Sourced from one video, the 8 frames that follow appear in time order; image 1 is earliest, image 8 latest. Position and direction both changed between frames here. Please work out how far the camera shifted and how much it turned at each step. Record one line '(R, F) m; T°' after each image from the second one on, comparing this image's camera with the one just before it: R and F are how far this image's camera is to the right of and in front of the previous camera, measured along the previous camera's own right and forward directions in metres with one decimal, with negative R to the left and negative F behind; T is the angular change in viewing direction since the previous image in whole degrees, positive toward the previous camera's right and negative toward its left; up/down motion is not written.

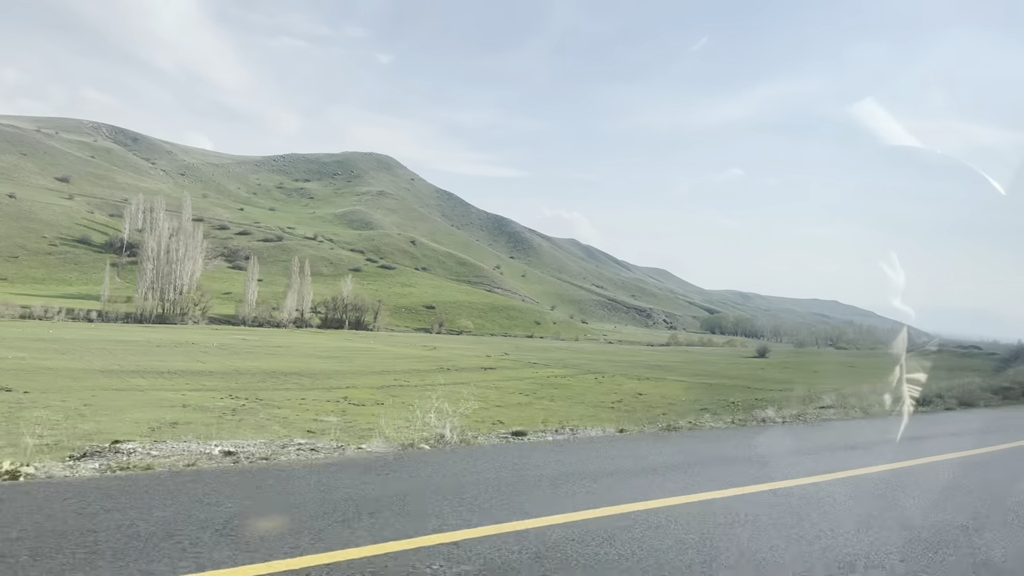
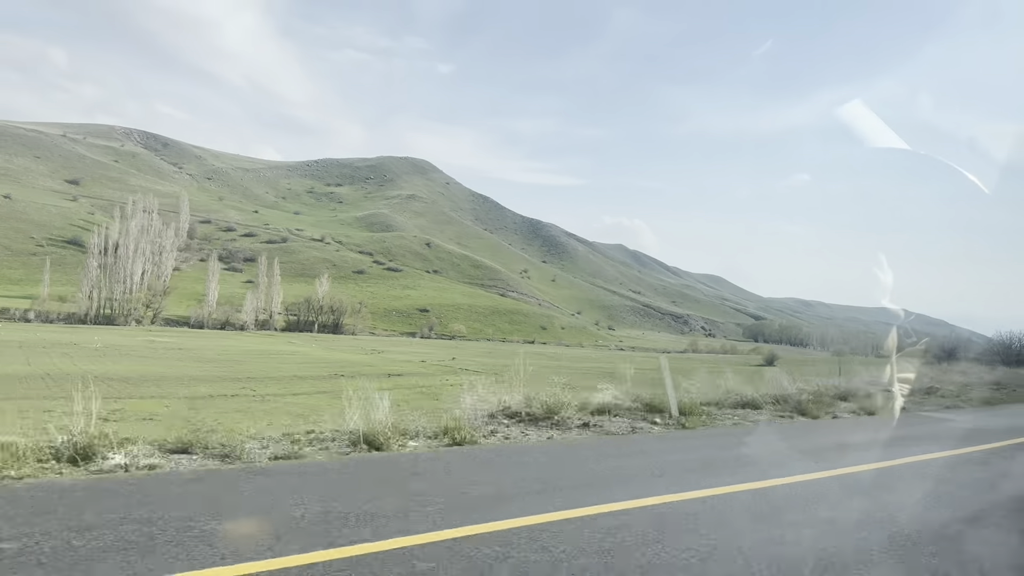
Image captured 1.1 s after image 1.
(+4.6, +4.0) m; -4°
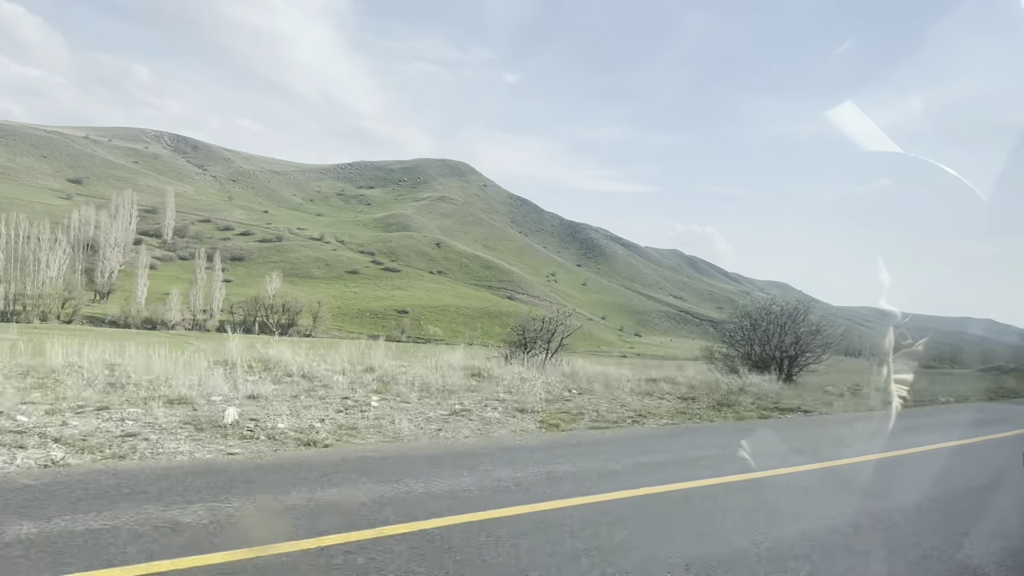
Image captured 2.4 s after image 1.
(+5.7, +5.4) m; -5°
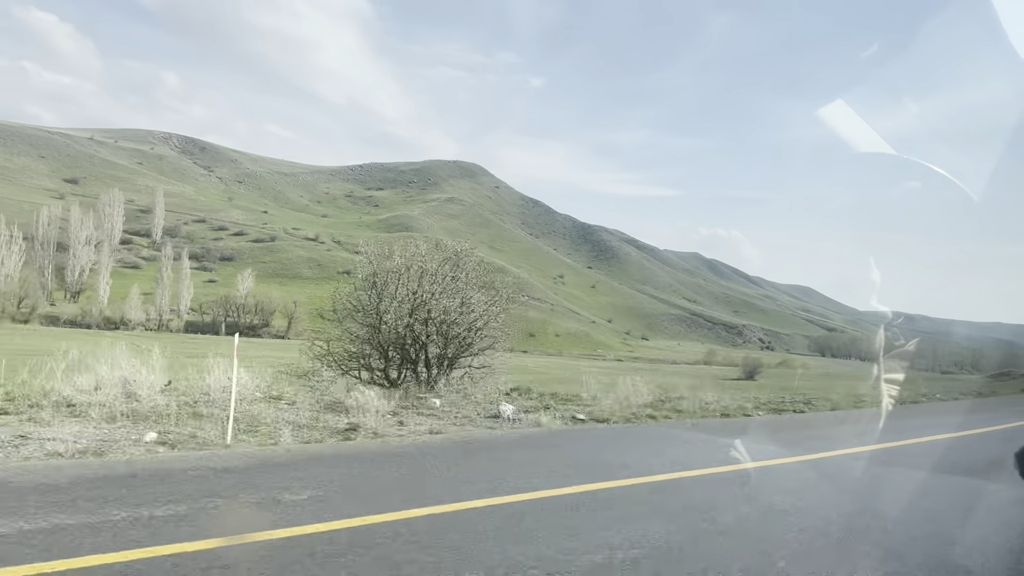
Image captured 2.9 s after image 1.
(+2.4, +2.2) m; -2°
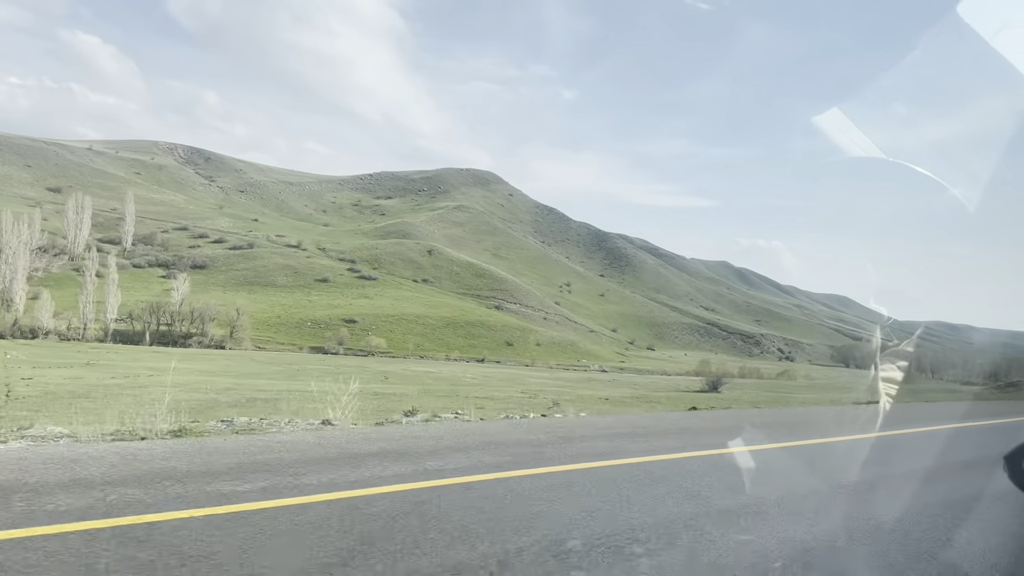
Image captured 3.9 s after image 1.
(+4.1, +4.0) m; -3°
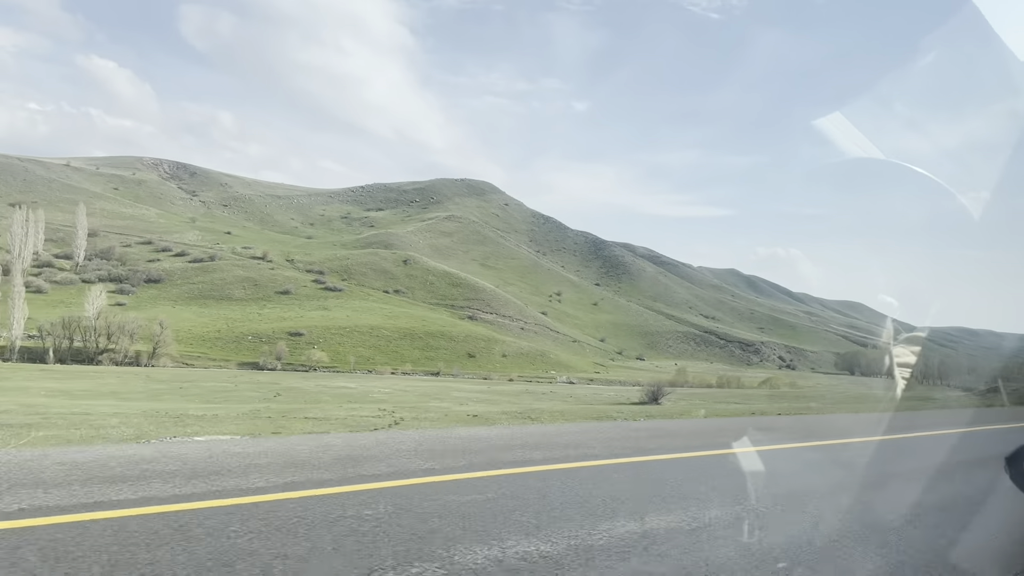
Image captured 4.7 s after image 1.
(+3.6, +3.4) m; -1°
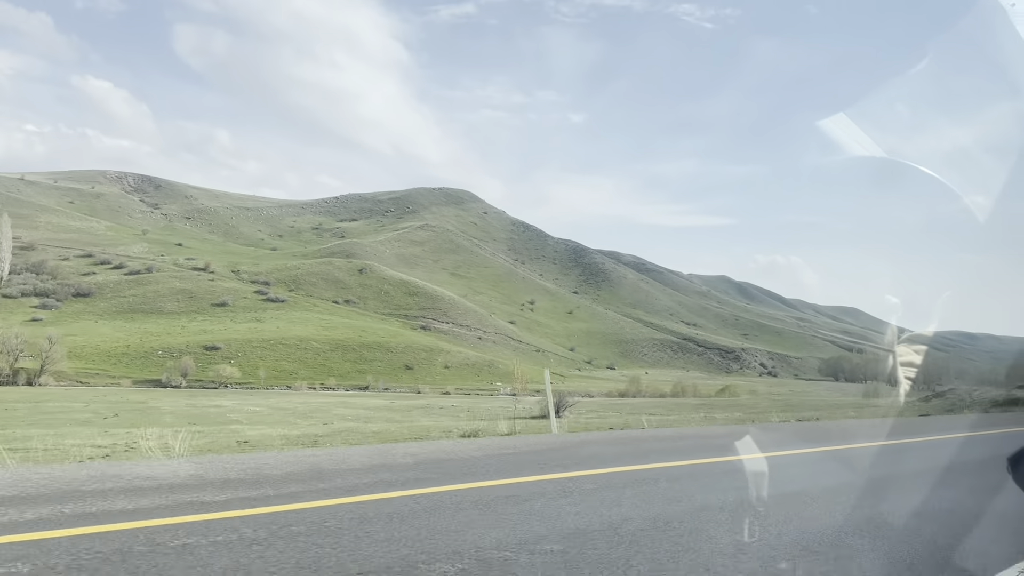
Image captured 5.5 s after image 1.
(+3.6, +3.4) m; 0°
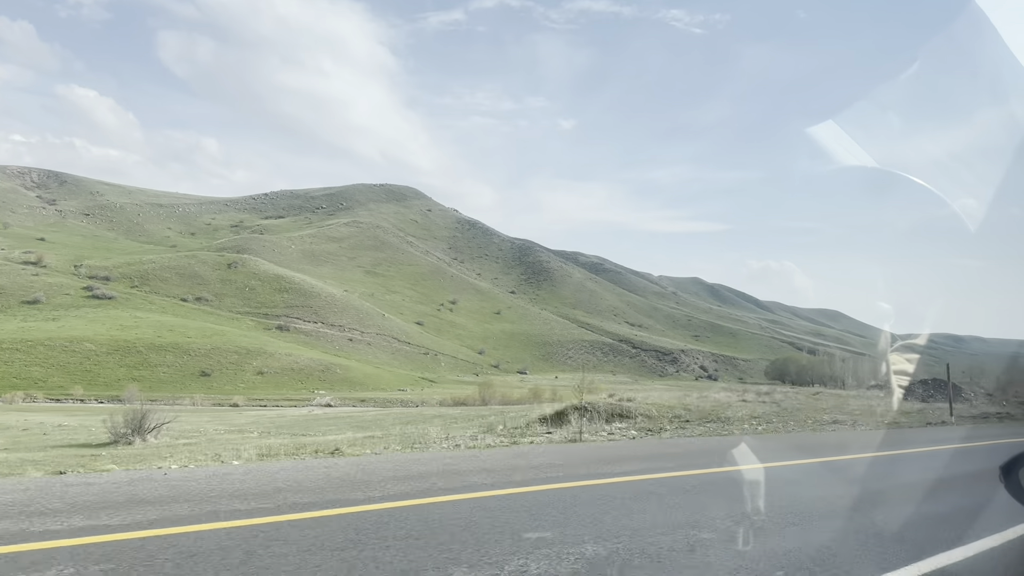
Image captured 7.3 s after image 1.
(+8.5, +7.9) m; 0°
